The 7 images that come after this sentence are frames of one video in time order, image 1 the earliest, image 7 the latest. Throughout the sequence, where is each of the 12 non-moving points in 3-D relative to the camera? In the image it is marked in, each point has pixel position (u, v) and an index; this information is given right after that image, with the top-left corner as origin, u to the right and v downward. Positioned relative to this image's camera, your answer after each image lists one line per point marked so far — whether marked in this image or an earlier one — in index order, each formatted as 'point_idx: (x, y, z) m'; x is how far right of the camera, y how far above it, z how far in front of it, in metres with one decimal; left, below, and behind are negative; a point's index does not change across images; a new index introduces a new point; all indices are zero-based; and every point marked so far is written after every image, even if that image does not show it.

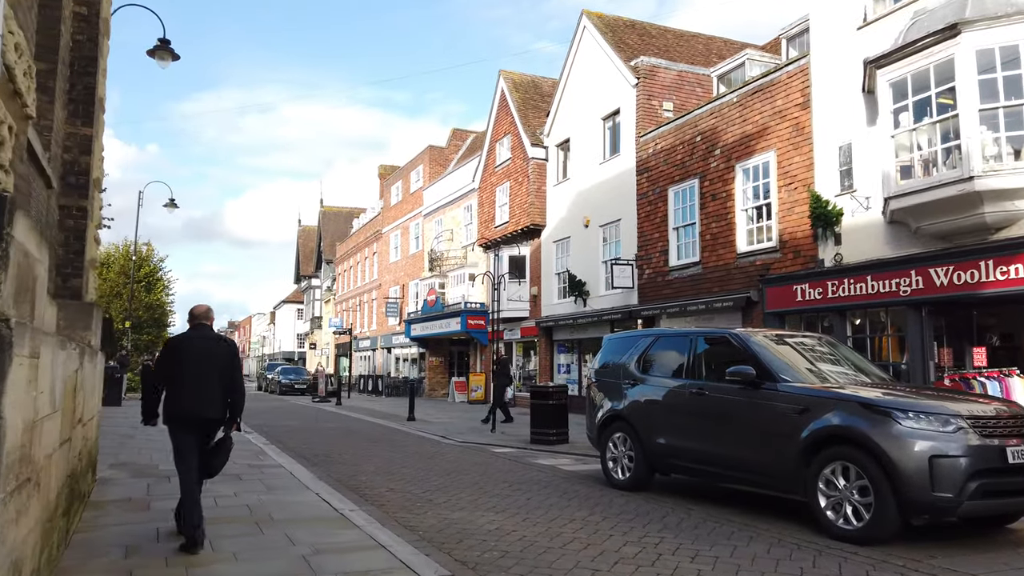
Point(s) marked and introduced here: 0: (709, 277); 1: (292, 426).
0: (+4.4, +0.2, +16.6) m
1: (-5.2, -3.2, +17.4) m
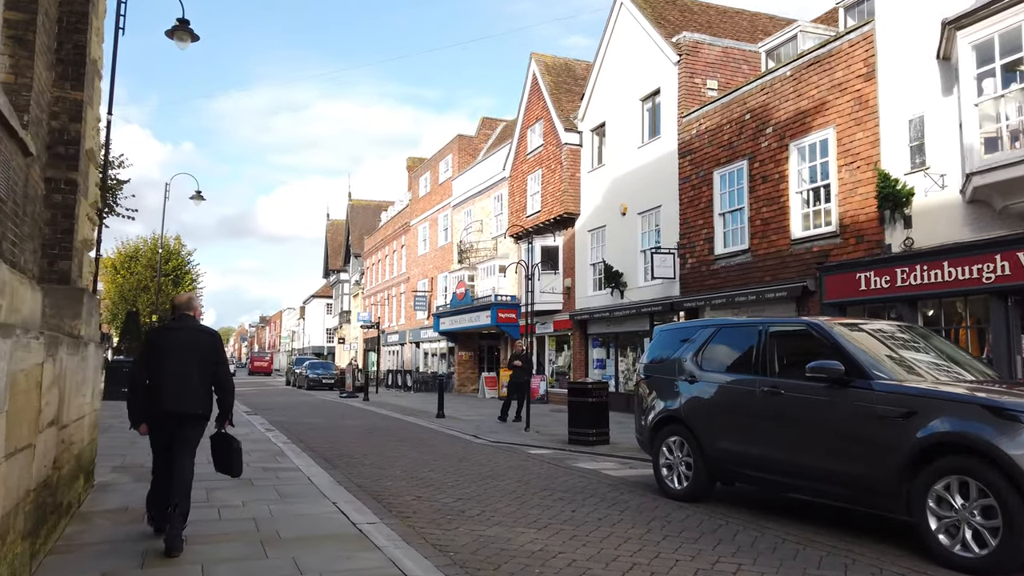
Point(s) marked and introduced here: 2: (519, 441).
0: (+5.1, +0.5, +15.4) m
1: (-4.4, -3.0, +16.6) m
2: (+0.1, -2.8, +13.4) m
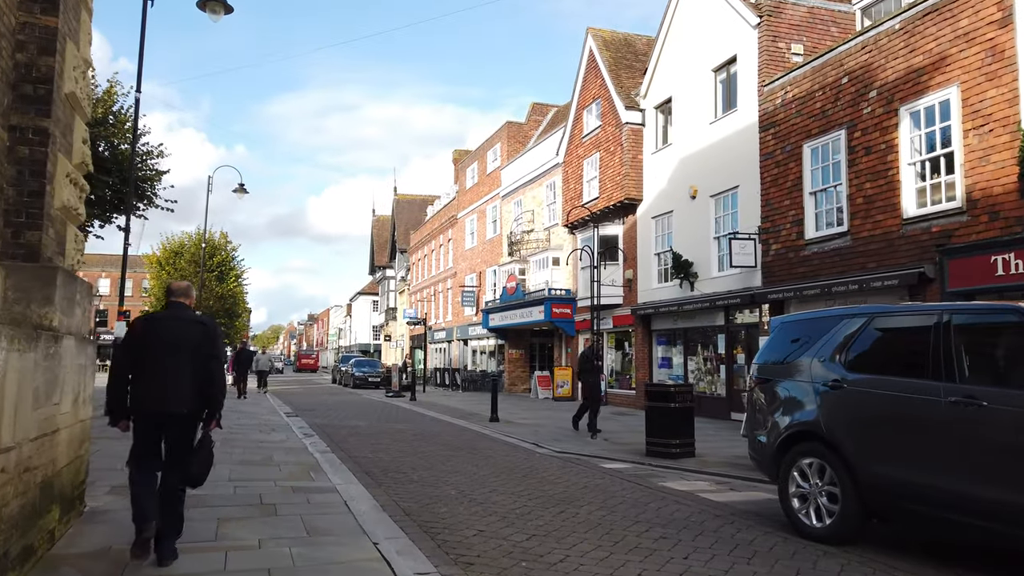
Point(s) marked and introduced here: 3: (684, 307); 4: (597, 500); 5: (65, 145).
0: (+6.3, +0.7, +13.4) m
1: (-3.1, -2.8, +15.2) m
2: (+1.2, -2.6, +11.7) m
3: (+4.3, -0.5, +18.4) m
4: (+0.9, -2.2, +7.7) m
5: (-3.4, +1.1, +5.7) m
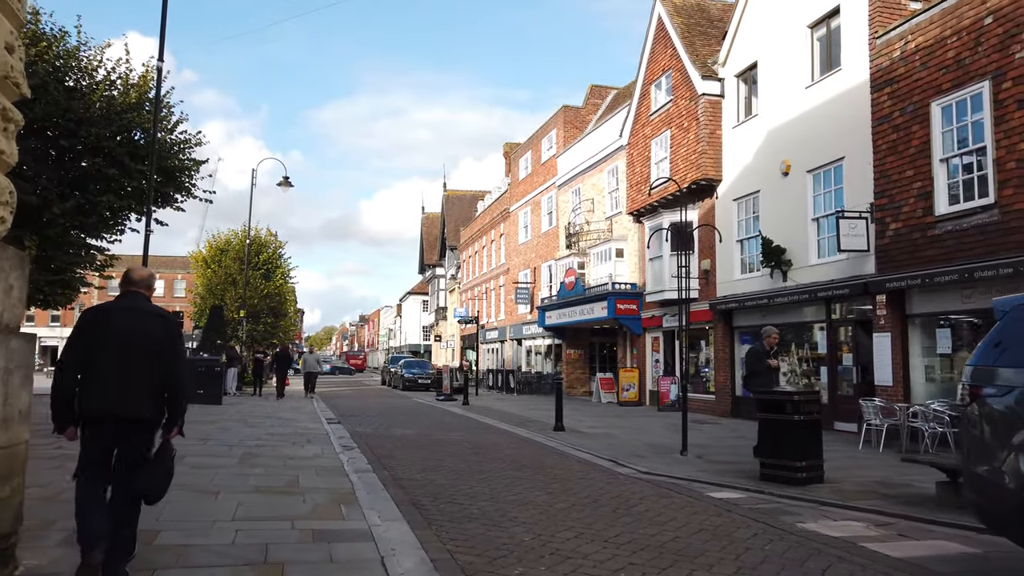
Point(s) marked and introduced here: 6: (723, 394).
0: (+7.4, +0.9, +10.9) m
1: (-1.9, -2.7, +13.3) m
2: (+2.2, -2.4, +9.6) m
3: (+5.7, -0.3, +16.0) m
4: (+1.6, -2.0, +5.6) m
5: (-2.8, +1.3, +3.9) m
6: (+5.2, -2.6, +18.4) m
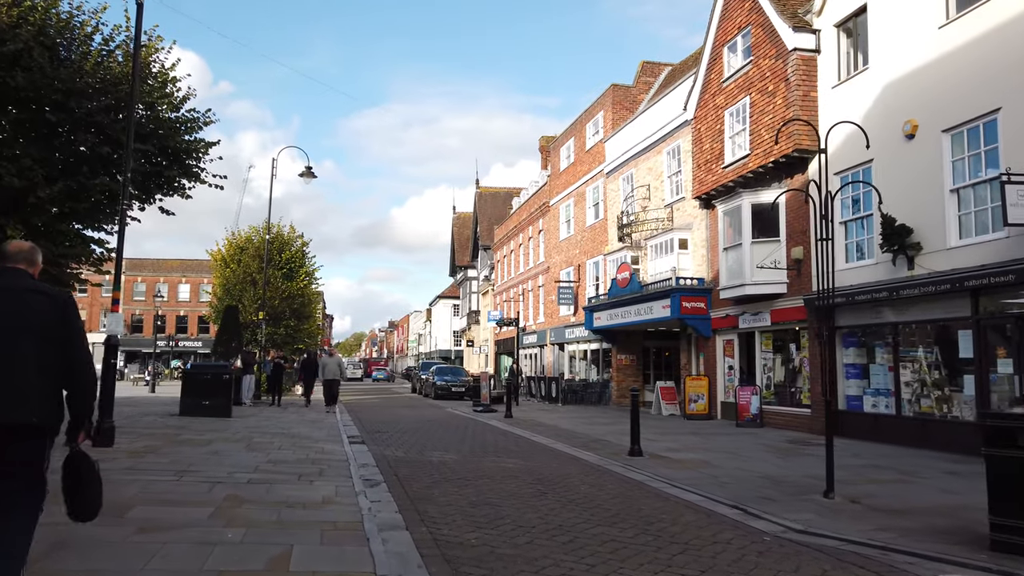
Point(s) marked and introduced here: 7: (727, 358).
0: (+8.2, +1.1, +7.7) m
1: (-0.9, -2.5, +10.5) m
2: (+3.0, -2.2, +6.6) m
3: (+6.8, -0.1, +13.0) m
4: (+2.3, -1.7, +2.6) m
5: (-2.2, +1.5, +1.1) m
6: (+6.4, -2.5, +15.3) m
7: (+5.6, -1.8, +19.2) m
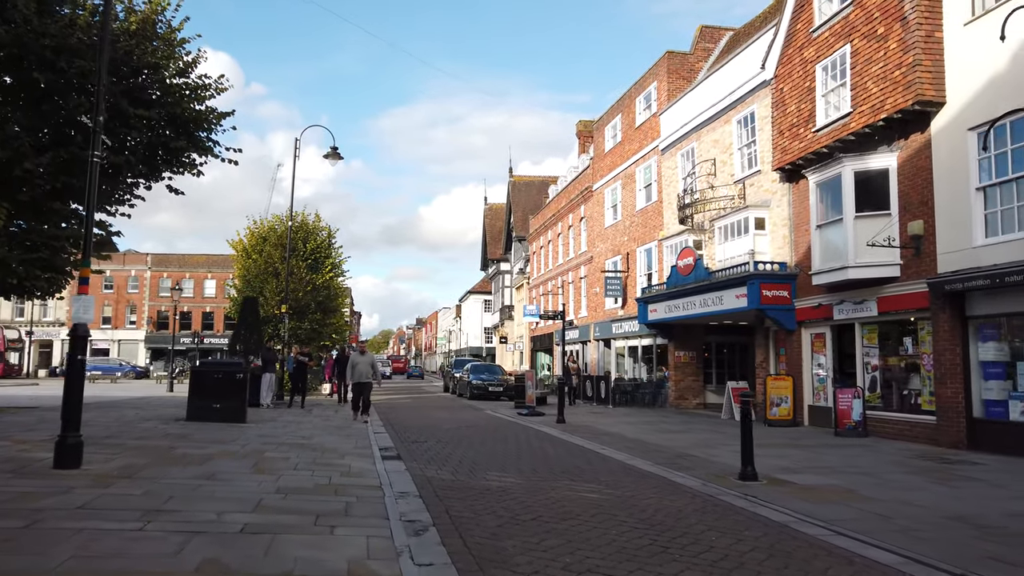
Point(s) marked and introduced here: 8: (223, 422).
0: (+9.0, +1.4, +4.9) m
1: (0.0, -2.2, +8.0) m
2: (+3.8, -1.9, +4.0) m
3: (+7.7, +0.2, +10.2) m
4: (+2.9, -1.5, +0.1) m
5: (-1.7, +1.8, -1.3) m
6: (+7.5, -2.1, +12.6) m
7: (+6.8, -1.5, +16.5) m
8: (-5.9, -2.7, +15.2) m
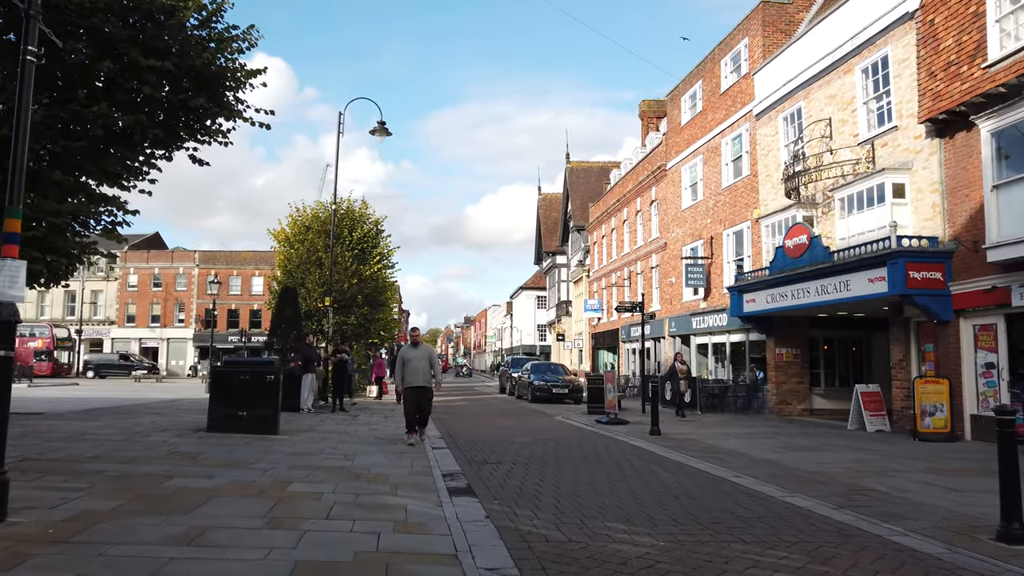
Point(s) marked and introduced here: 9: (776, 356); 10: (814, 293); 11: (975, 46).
0: (+9.8, +1.8, +1.4) m
1: (+1.0, -1.9, +5.0) m
2: (+4.5, -1.6, +0.8) m
3: (+8.9, +0.6, +6.7) m
4: (+3.4, -1.2, -3.1) m
5: (-1.3, +2.1, -4.1) m
6: (+8.8, -1.8, +9.2) m
7: (+8.3, -1.1, +13.1) m
8: (-4.4, -2.5, +12.6) m
9: (+7.1, -1.8, +19.7) m
10: (+6.8, -0.1, +16.6) m
11: (+7.9, +4.1, +12.7) m
